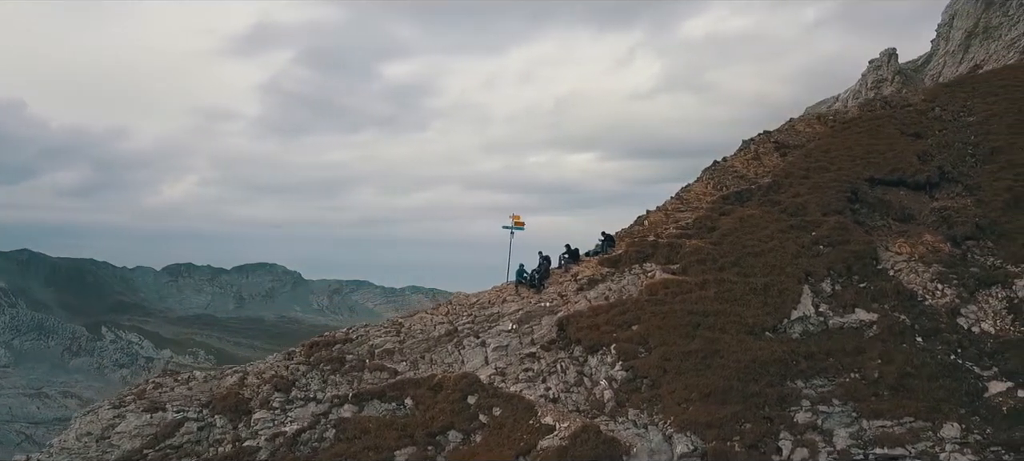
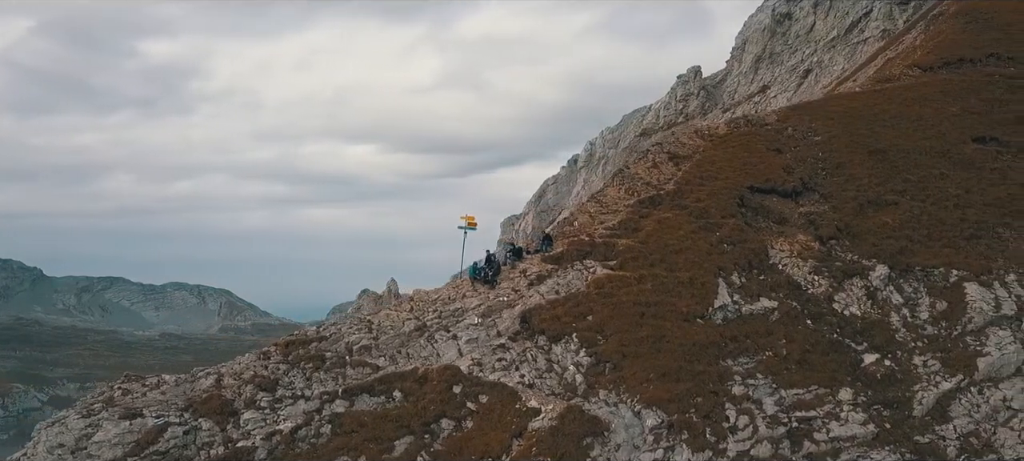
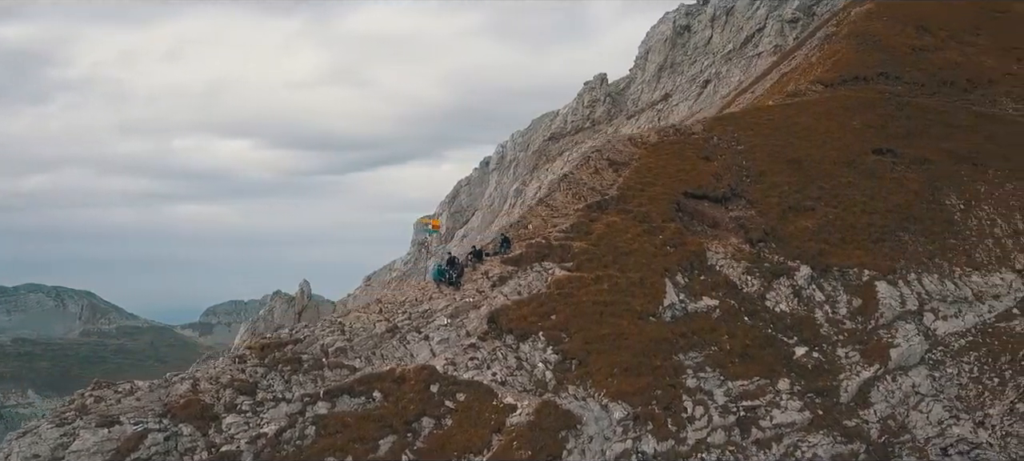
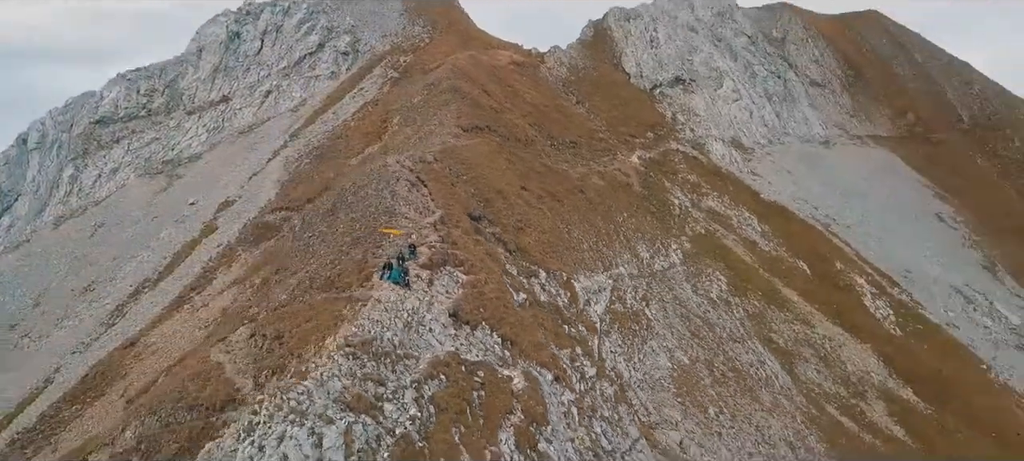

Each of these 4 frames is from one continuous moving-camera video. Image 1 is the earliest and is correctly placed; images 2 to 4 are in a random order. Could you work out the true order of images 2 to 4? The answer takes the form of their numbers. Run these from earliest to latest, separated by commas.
2, 3, 4
